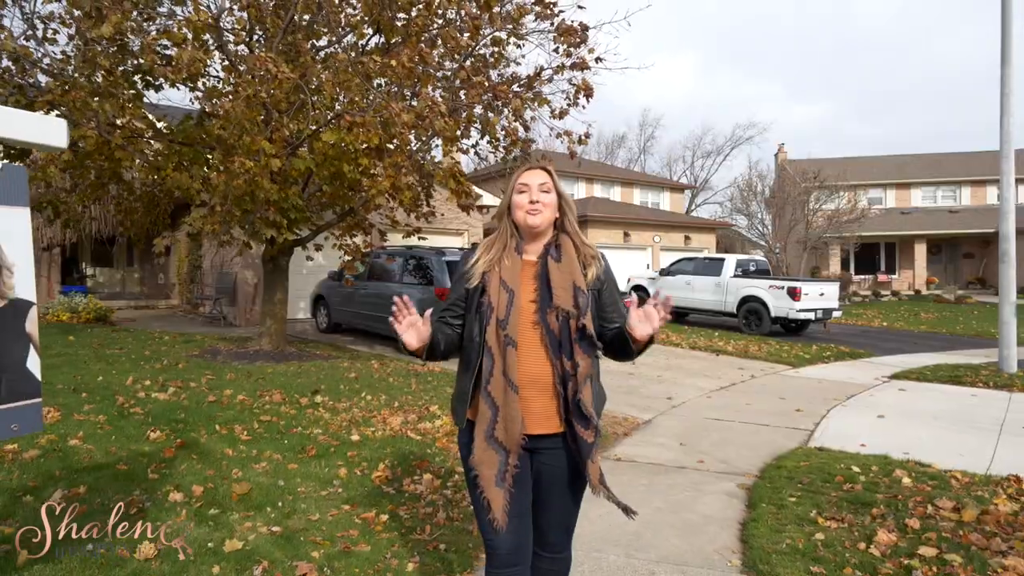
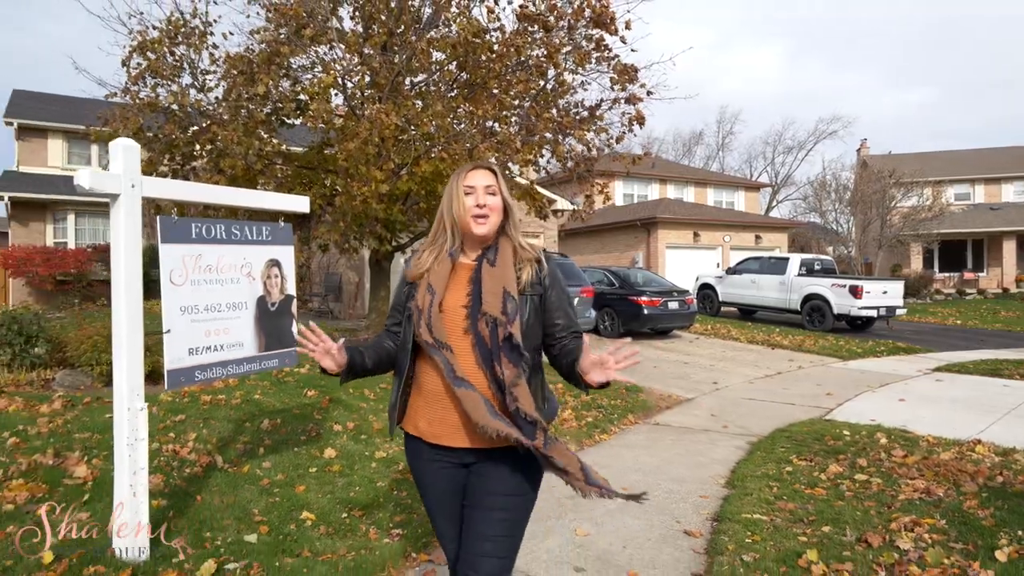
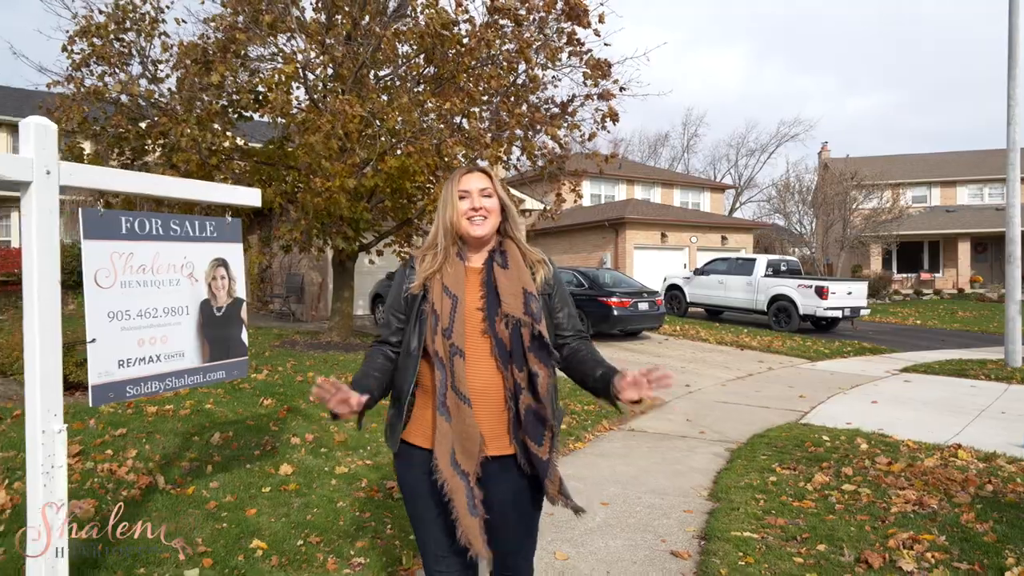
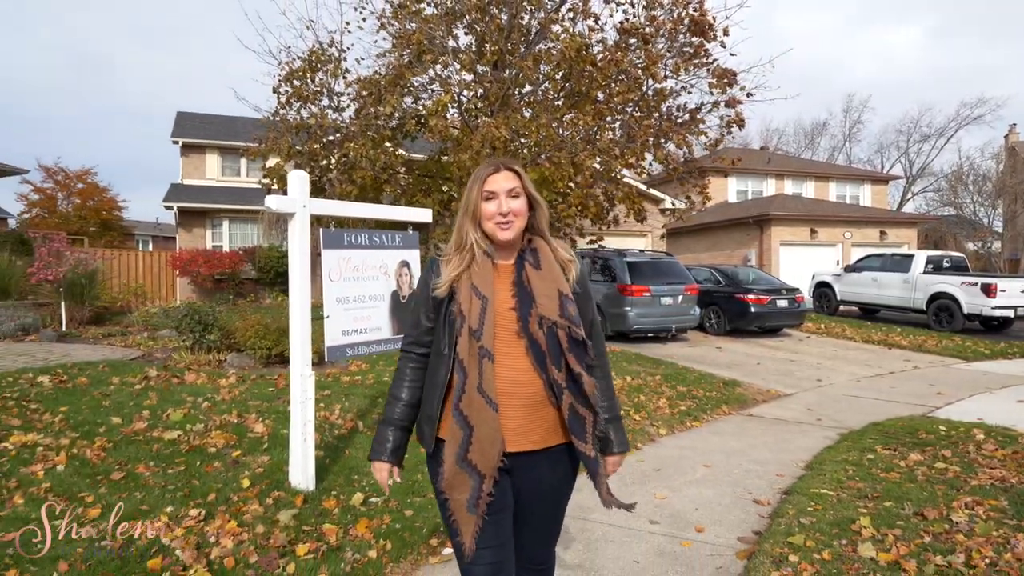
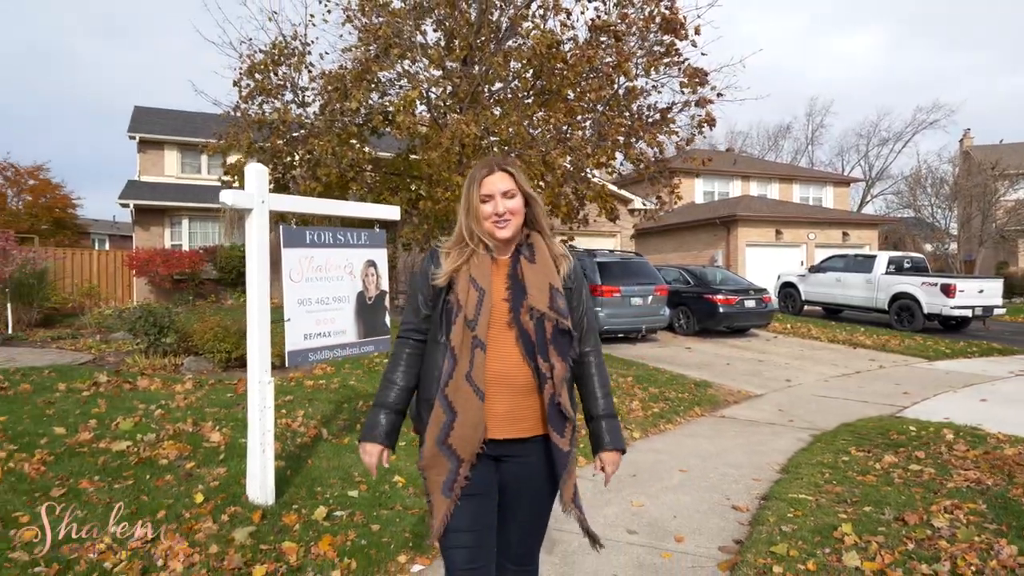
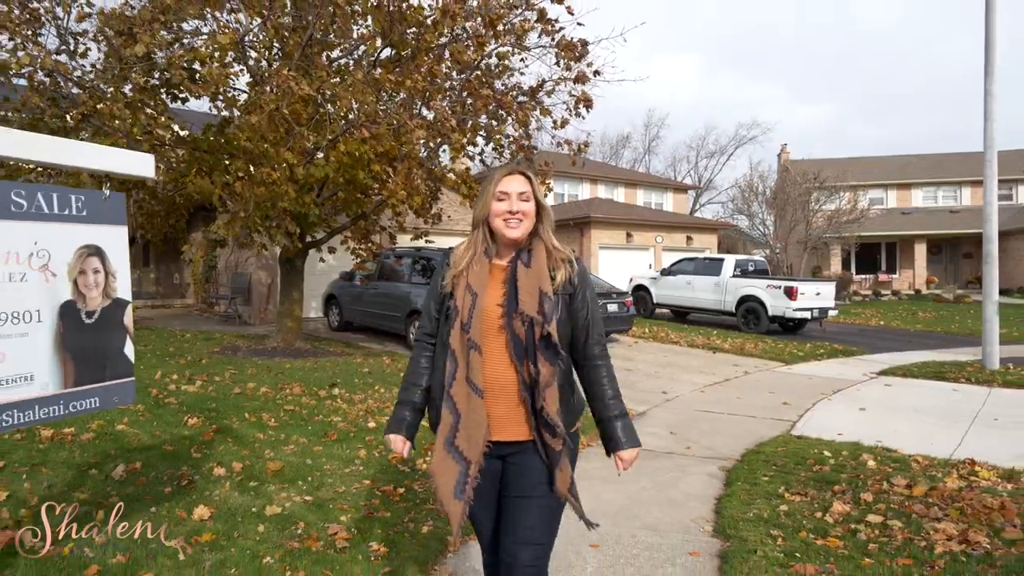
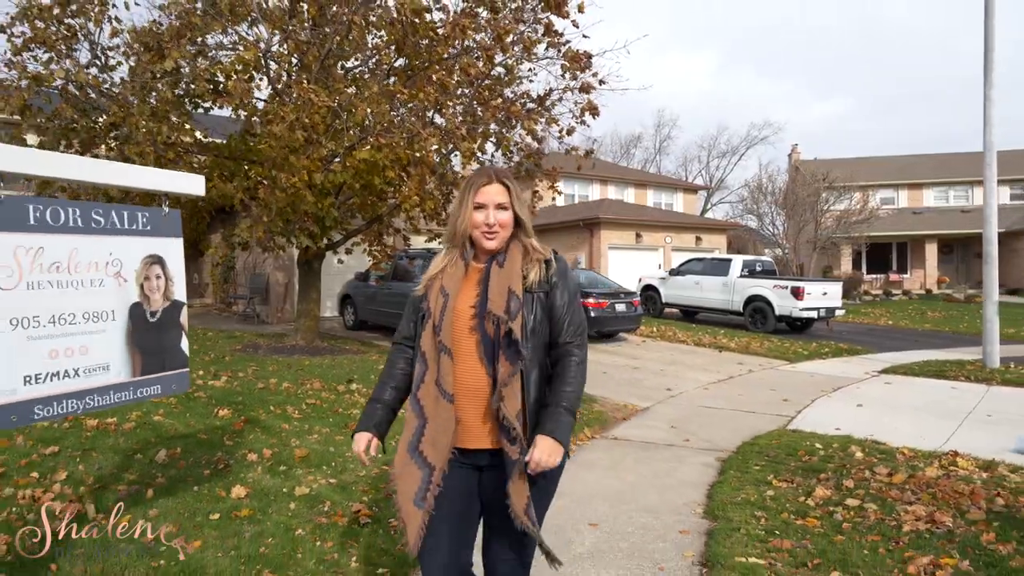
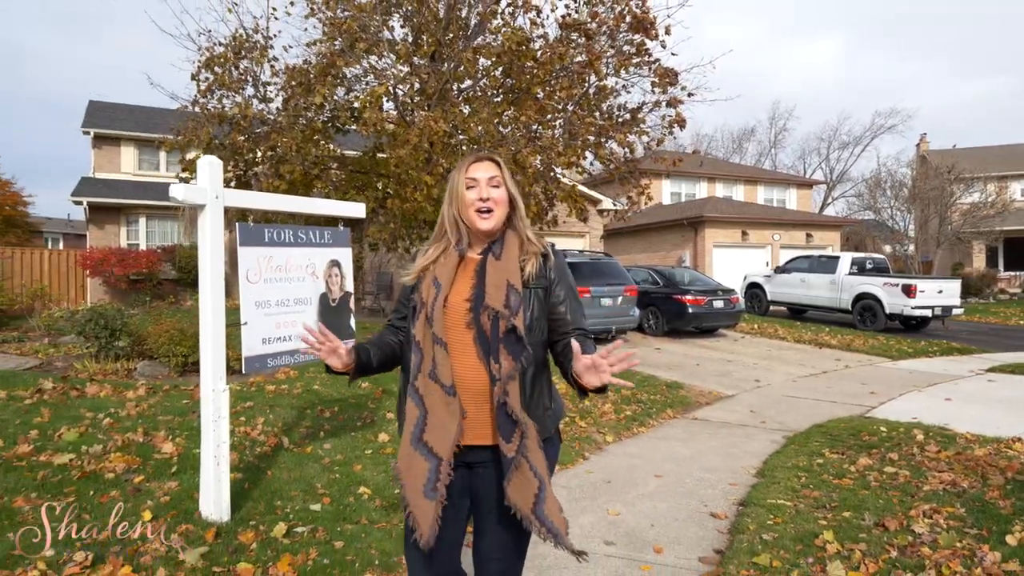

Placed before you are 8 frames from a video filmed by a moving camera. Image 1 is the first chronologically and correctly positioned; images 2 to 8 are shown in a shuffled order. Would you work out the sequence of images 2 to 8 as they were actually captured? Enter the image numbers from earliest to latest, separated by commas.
6, 7, 3, 2, 8, 5, 4
